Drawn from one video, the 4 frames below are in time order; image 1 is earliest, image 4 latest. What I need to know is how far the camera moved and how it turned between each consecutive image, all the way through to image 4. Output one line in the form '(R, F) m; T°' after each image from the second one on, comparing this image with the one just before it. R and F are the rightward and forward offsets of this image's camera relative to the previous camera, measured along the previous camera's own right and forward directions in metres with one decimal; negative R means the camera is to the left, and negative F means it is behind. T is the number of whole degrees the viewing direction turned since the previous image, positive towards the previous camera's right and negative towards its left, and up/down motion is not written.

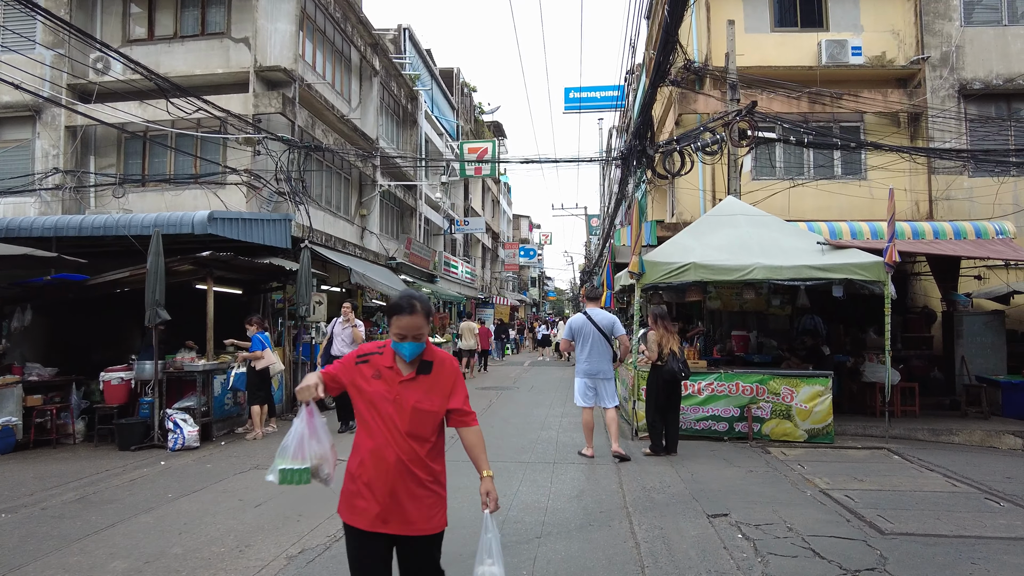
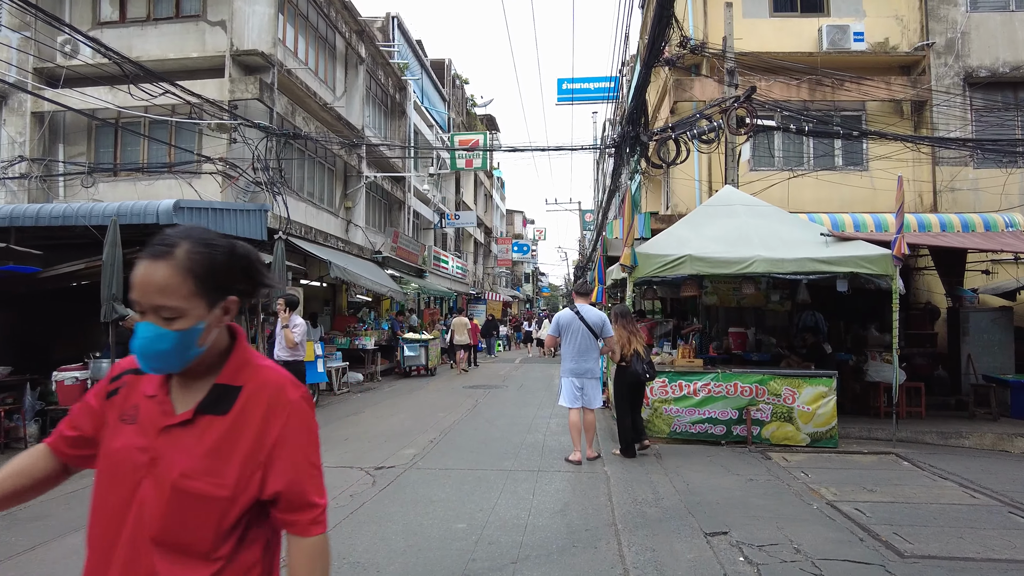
(+0.1, +0.5) m; 0°
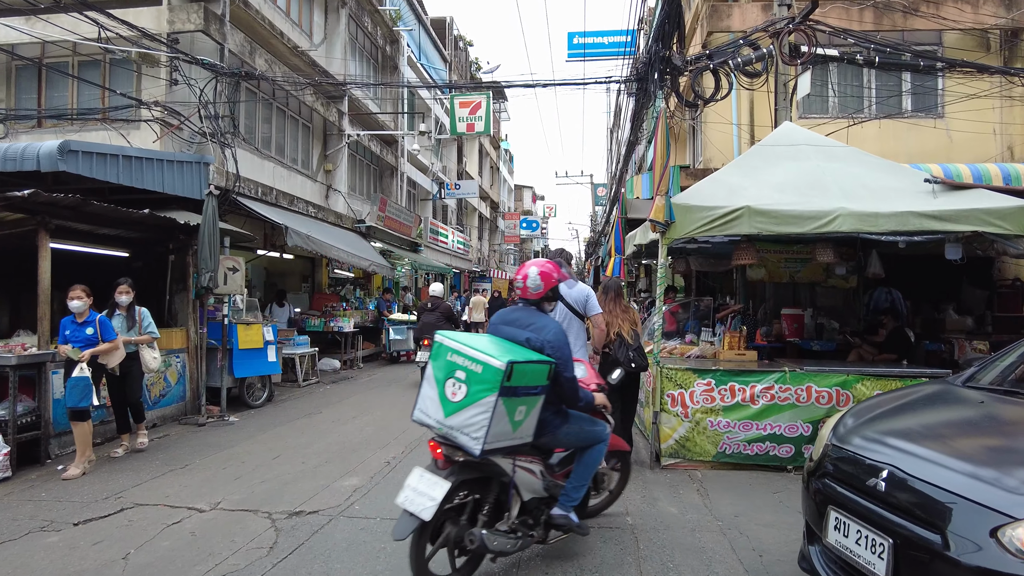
(+0.2, +2.0) m; -1°
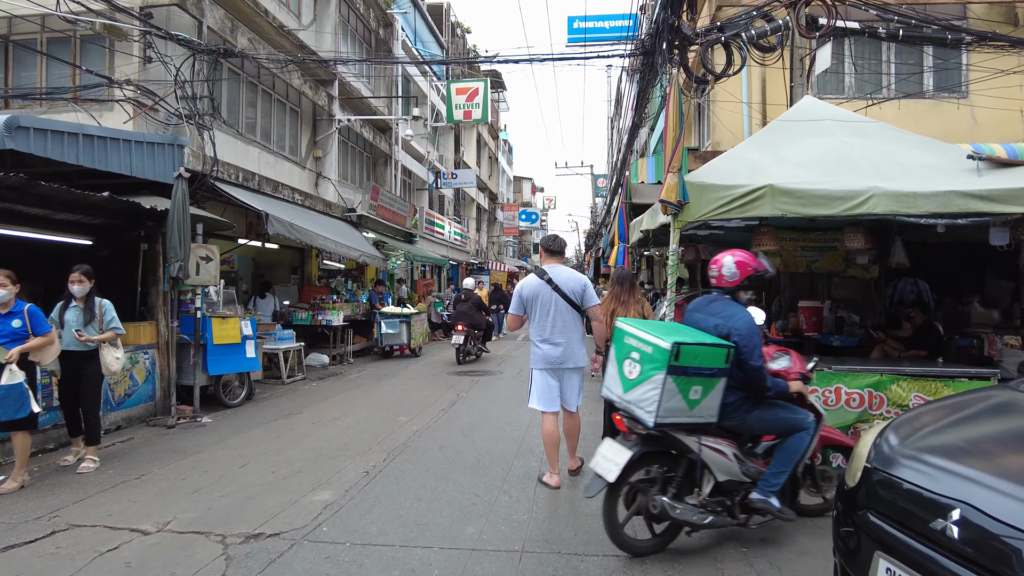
(0.0, +0.6) m; 0°
